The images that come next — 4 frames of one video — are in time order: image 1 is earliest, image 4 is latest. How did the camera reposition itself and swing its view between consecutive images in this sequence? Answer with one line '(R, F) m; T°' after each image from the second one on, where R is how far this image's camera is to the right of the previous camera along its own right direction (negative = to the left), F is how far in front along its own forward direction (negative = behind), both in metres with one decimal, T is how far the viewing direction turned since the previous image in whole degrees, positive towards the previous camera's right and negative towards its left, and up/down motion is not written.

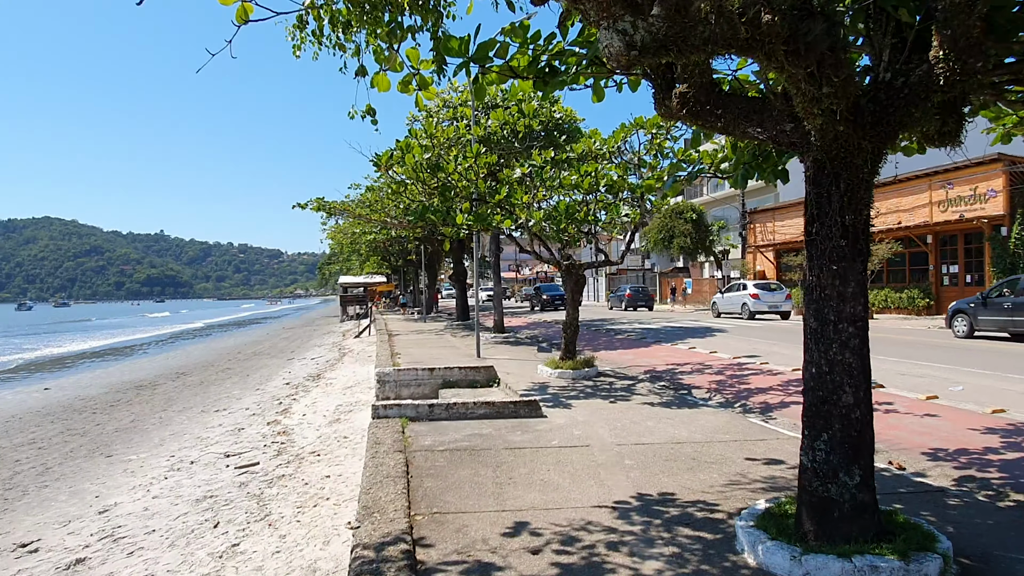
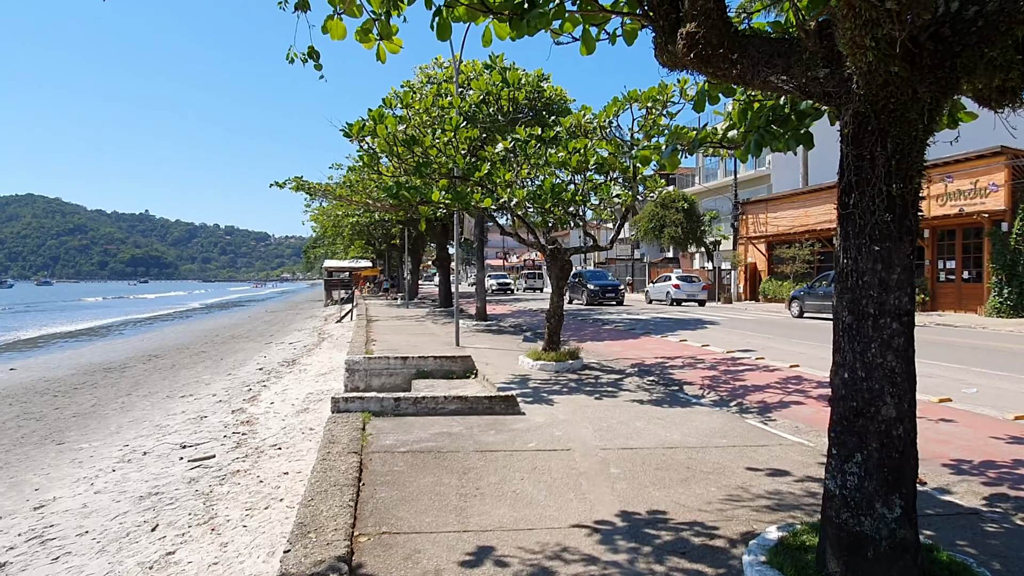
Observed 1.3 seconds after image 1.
(+0.1, +0.7) m; +1°
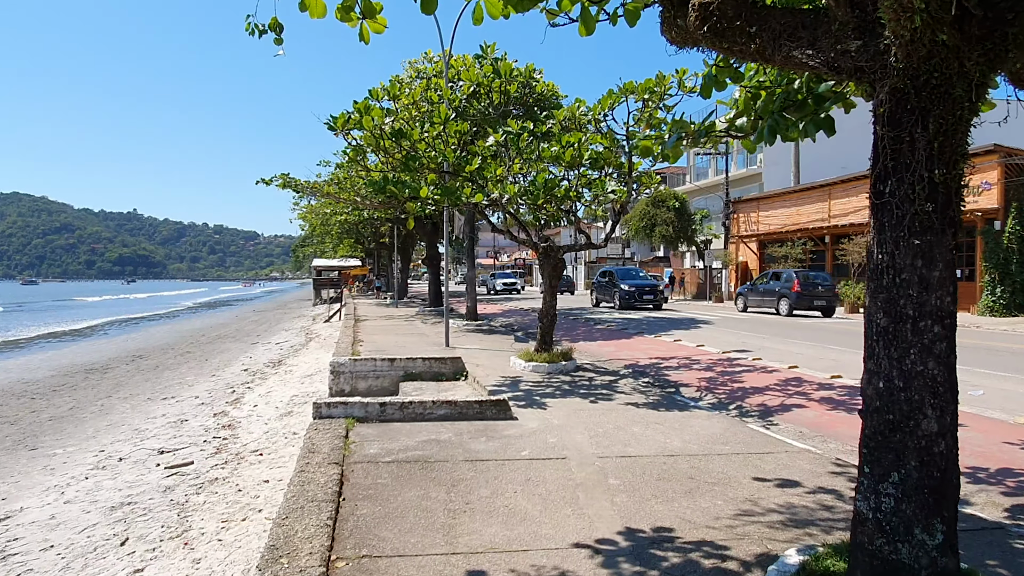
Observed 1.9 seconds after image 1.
(0.0, +0.3) m; +1°
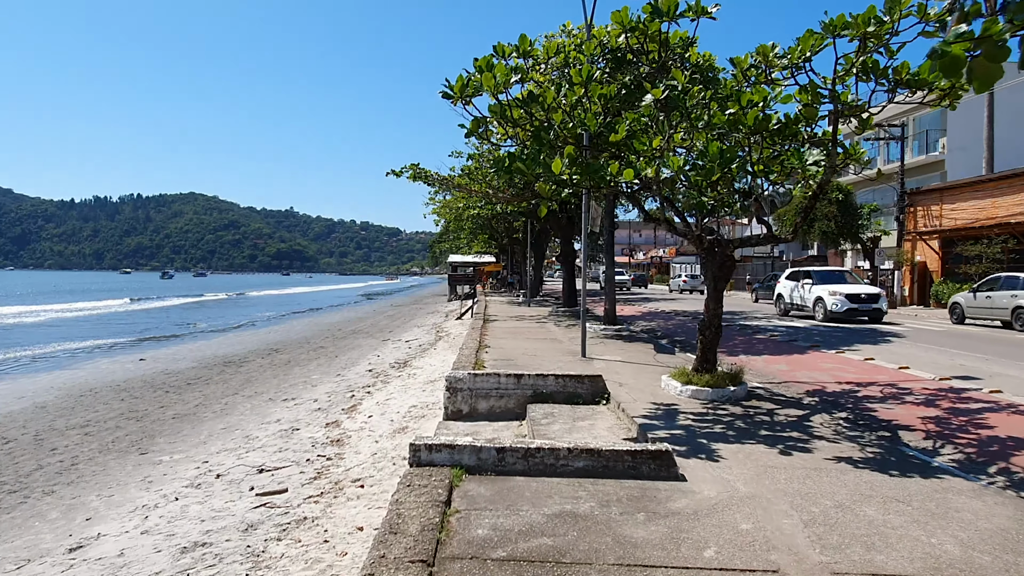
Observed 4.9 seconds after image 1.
(-0.2, +1.8) m; -10°
